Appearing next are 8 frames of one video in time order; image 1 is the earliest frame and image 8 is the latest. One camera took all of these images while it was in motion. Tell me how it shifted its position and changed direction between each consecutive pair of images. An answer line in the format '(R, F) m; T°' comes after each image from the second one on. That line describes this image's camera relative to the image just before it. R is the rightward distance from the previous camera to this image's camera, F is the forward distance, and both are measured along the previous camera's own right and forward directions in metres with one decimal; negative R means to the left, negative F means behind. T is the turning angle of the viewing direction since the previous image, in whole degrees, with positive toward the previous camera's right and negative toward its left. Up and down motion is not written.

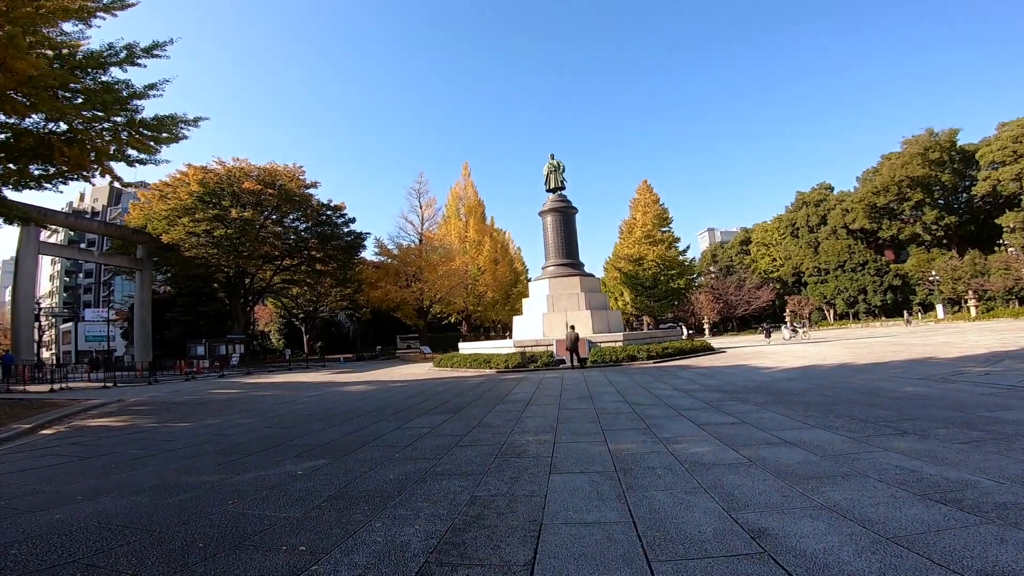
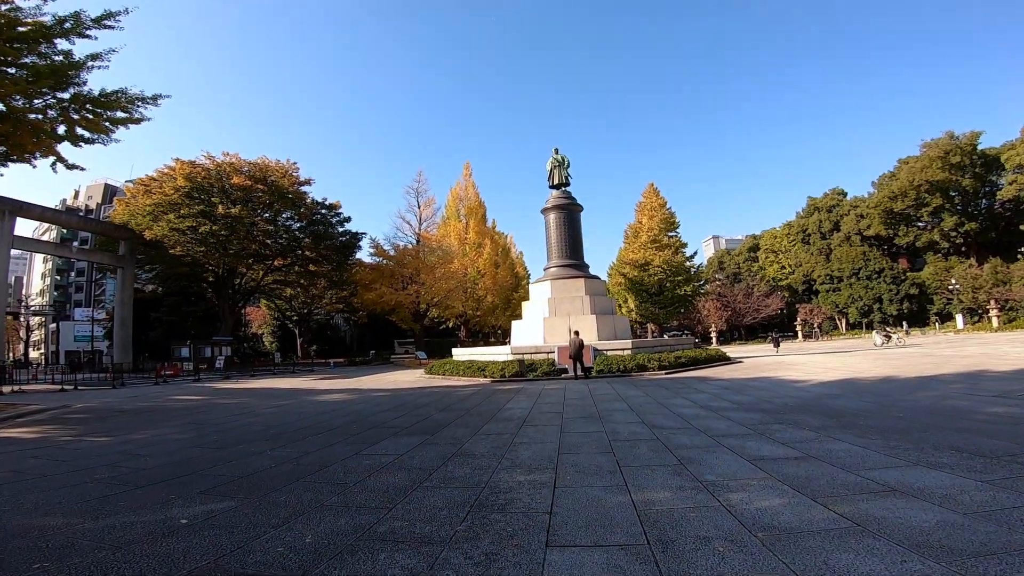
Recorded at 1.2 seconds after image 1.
(+0.1, +1.5) m; 0°
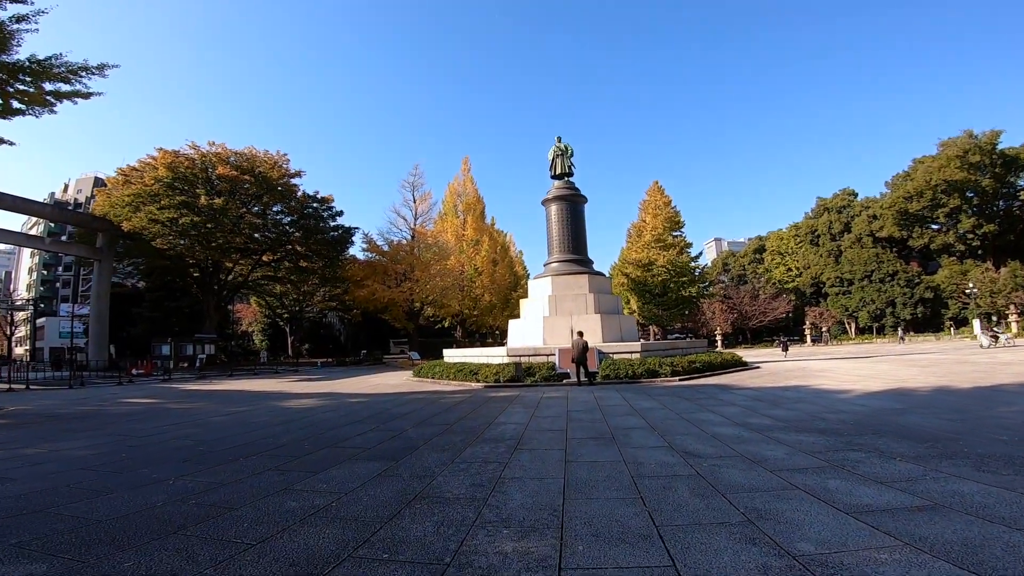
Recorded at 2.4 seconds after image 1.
(+0.1, +1.4) m; 0°
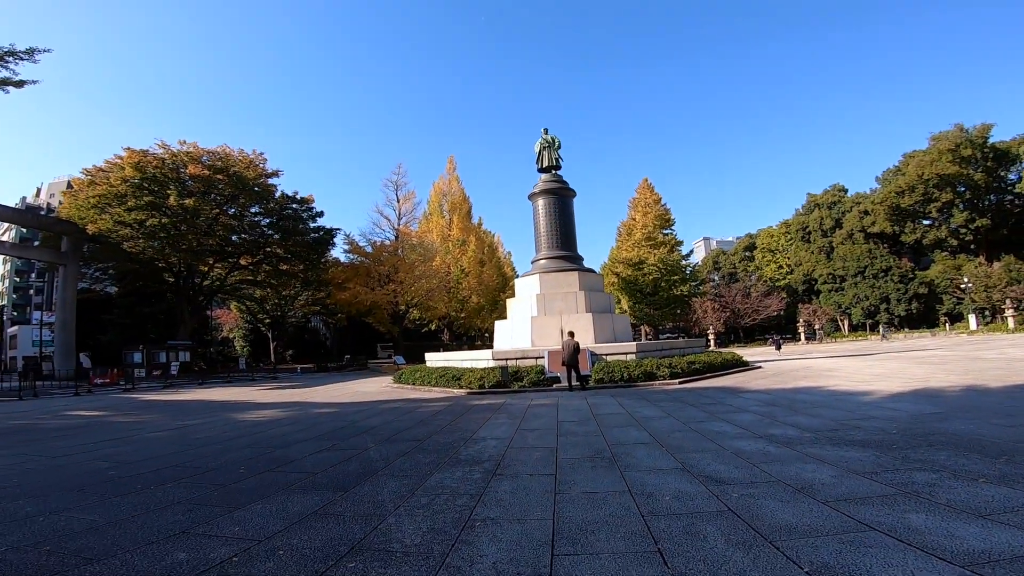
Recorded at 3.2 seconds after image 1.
(+0.1, +1.0) m; +1°
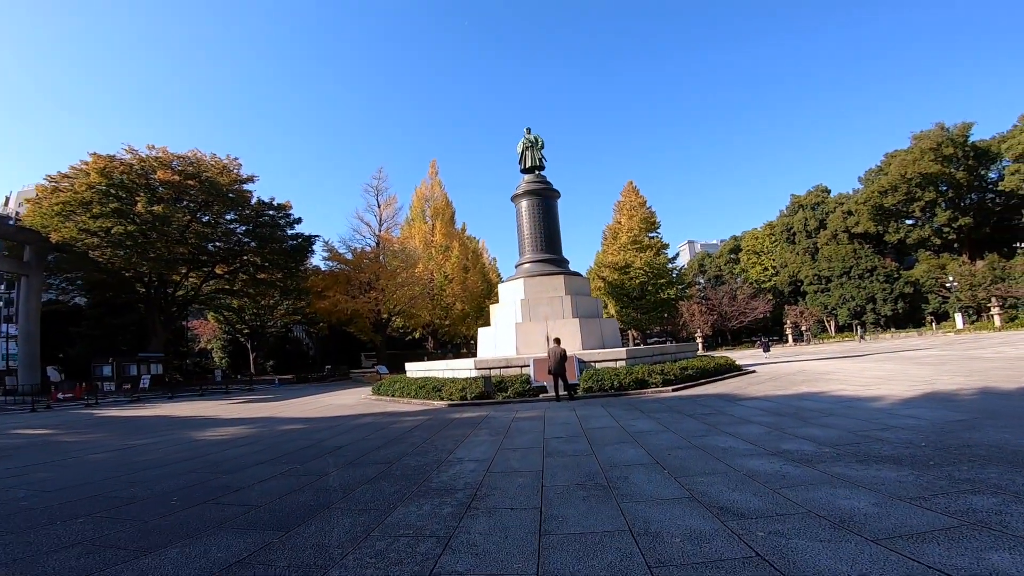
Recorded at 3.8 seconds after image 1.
(+0.1, +0.7) m; +2°
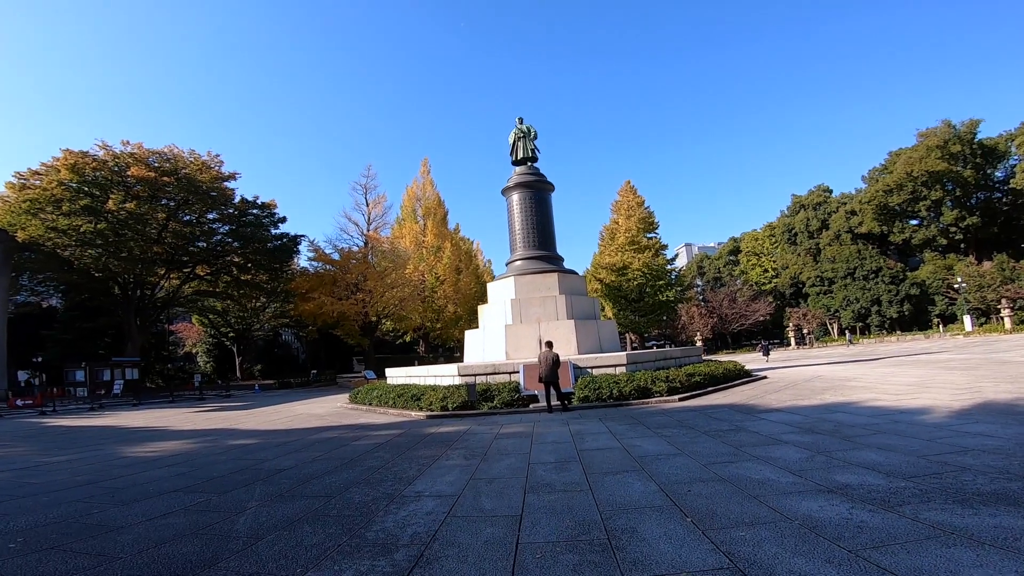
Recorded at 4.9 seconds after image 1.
(+0.2, +1.2) m; 0°
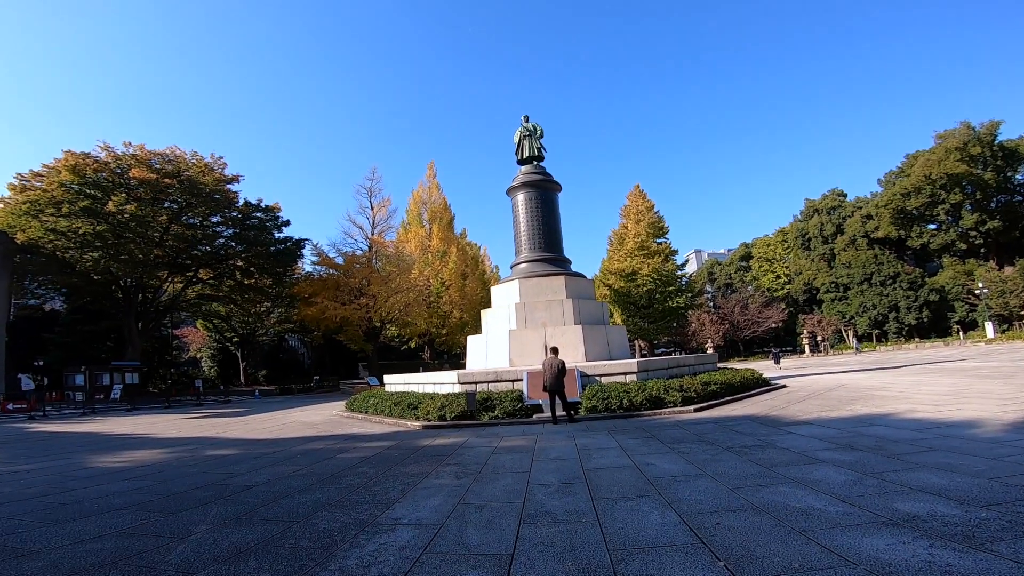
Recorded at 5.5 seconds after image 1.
(+0.1, +0.6) m; -1°
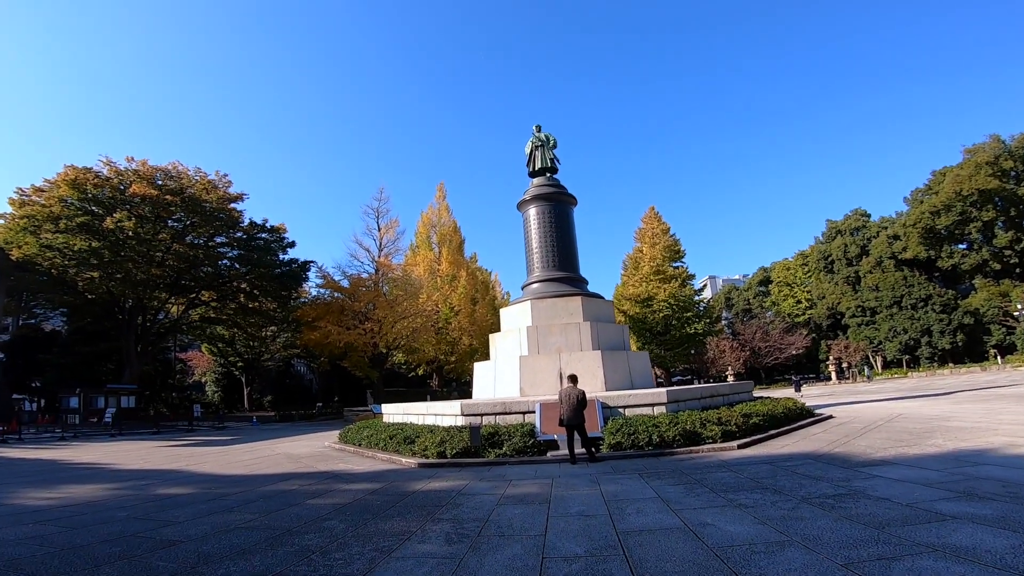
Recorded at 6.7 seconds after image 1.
(0.0, +1.1) m; -1°
